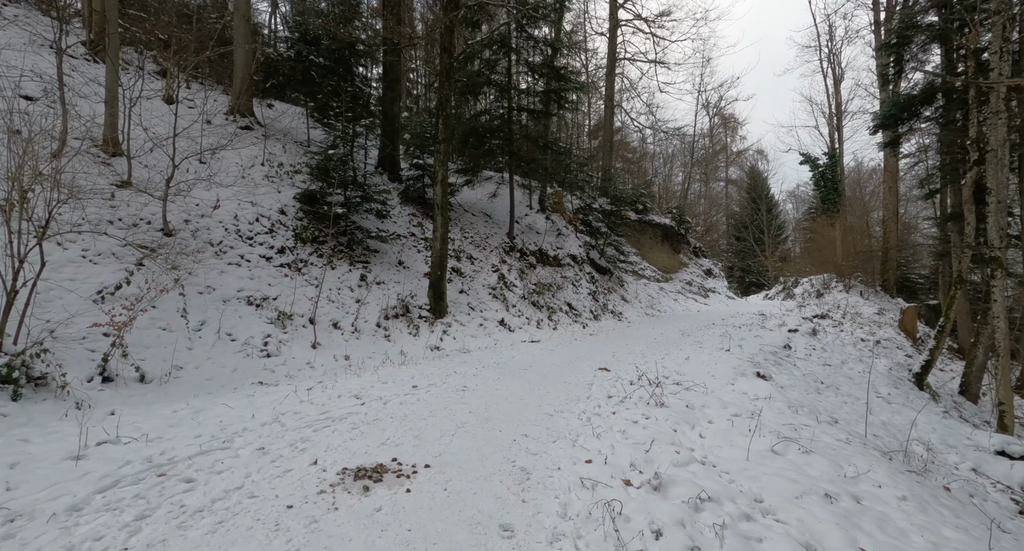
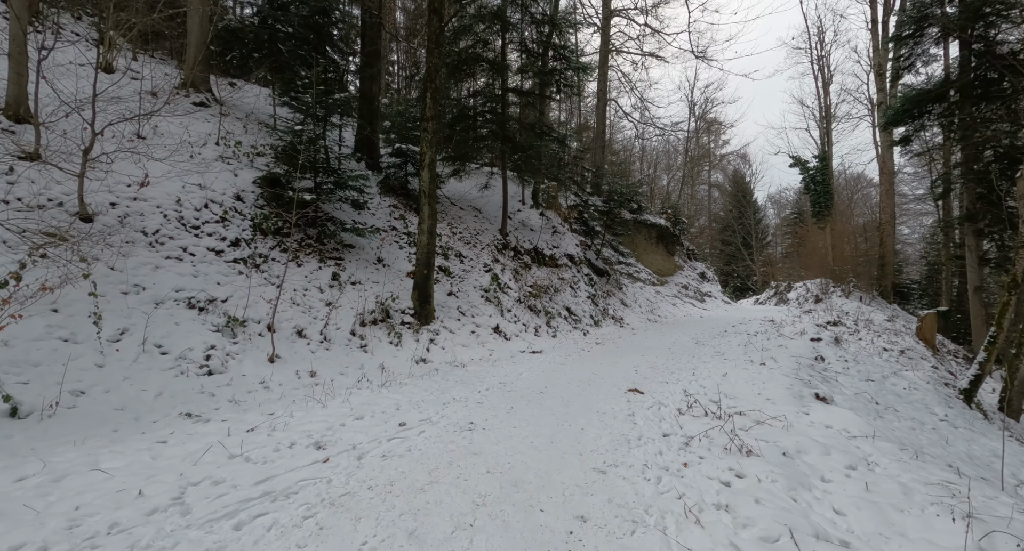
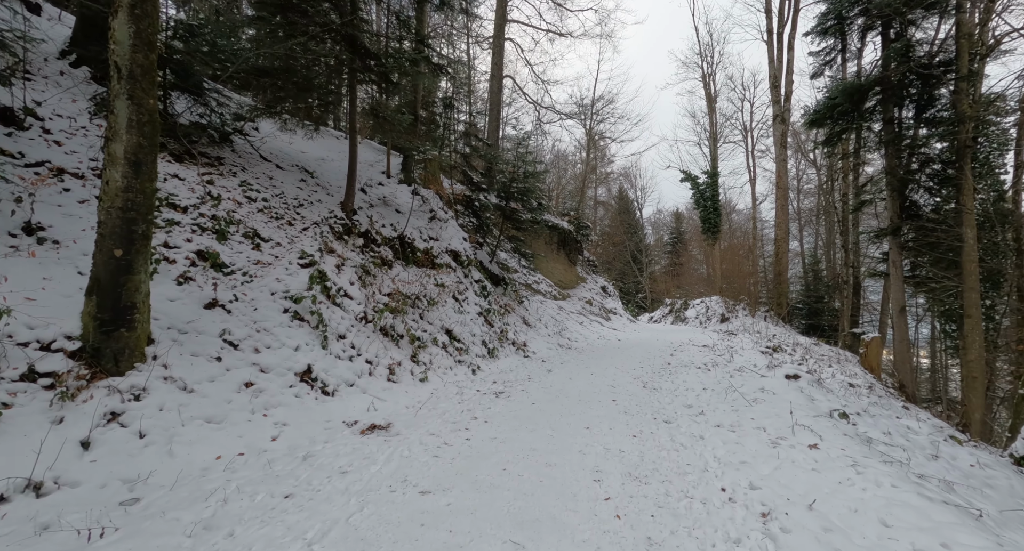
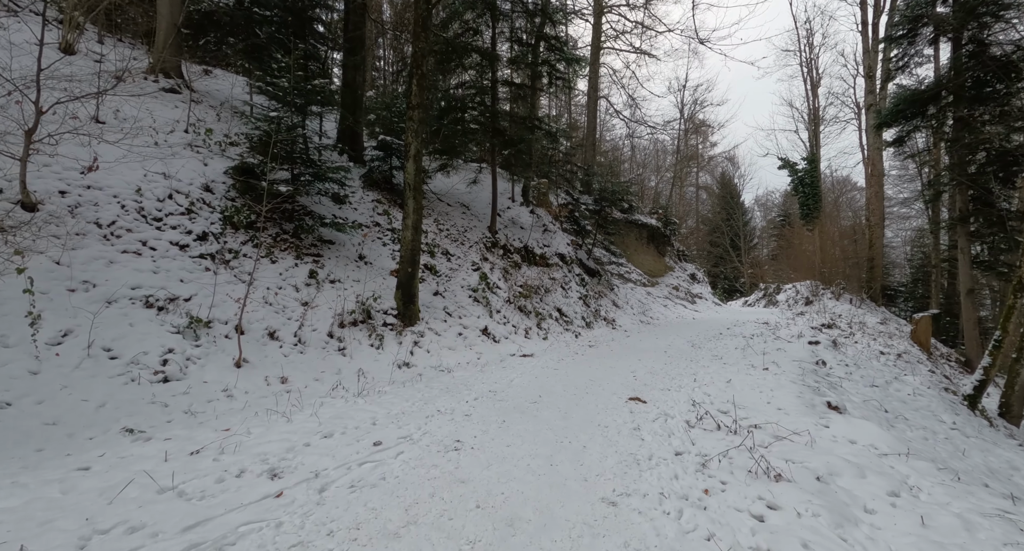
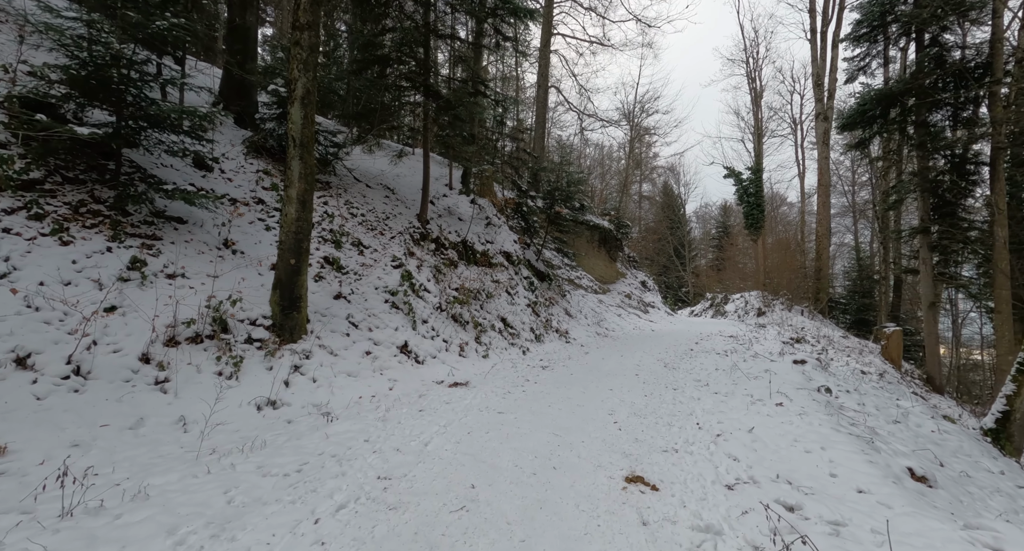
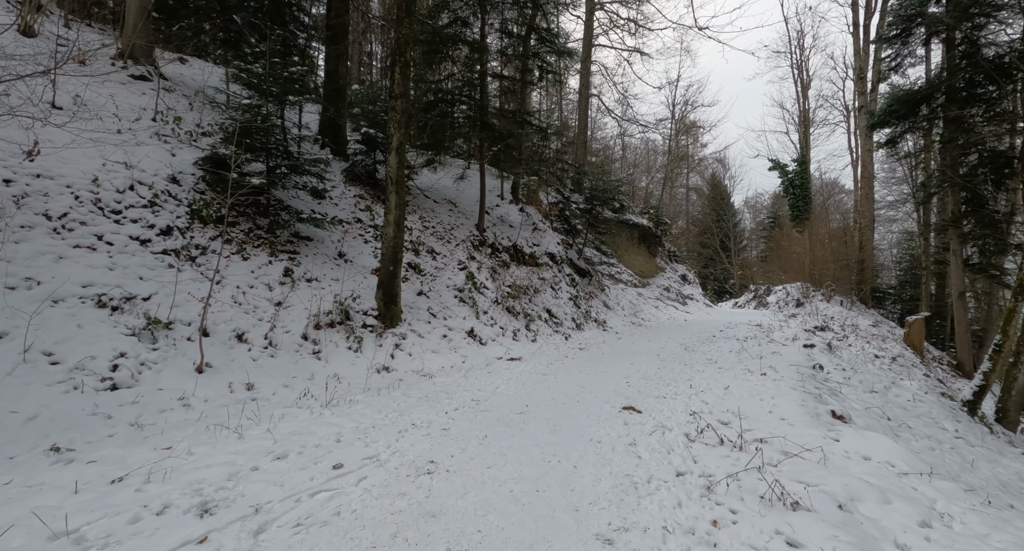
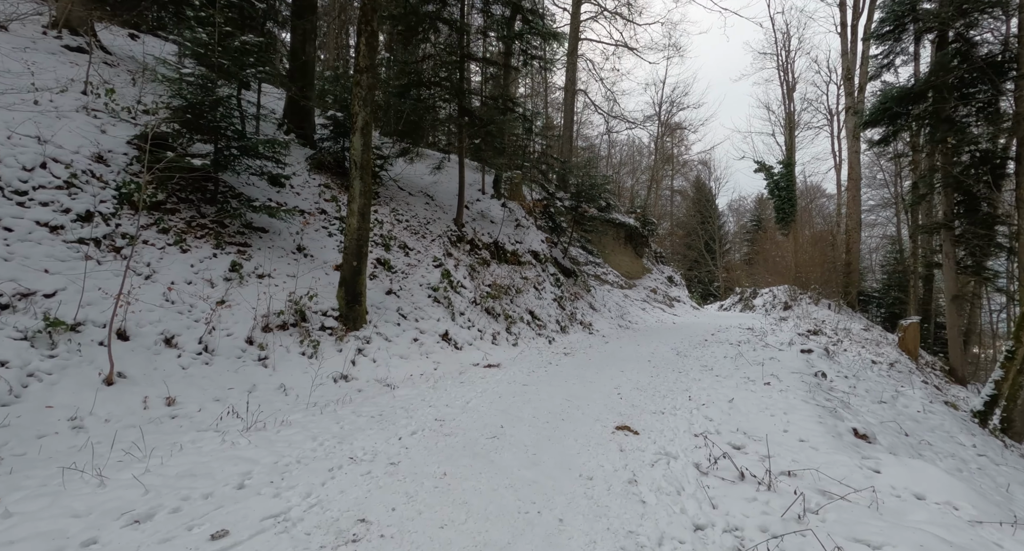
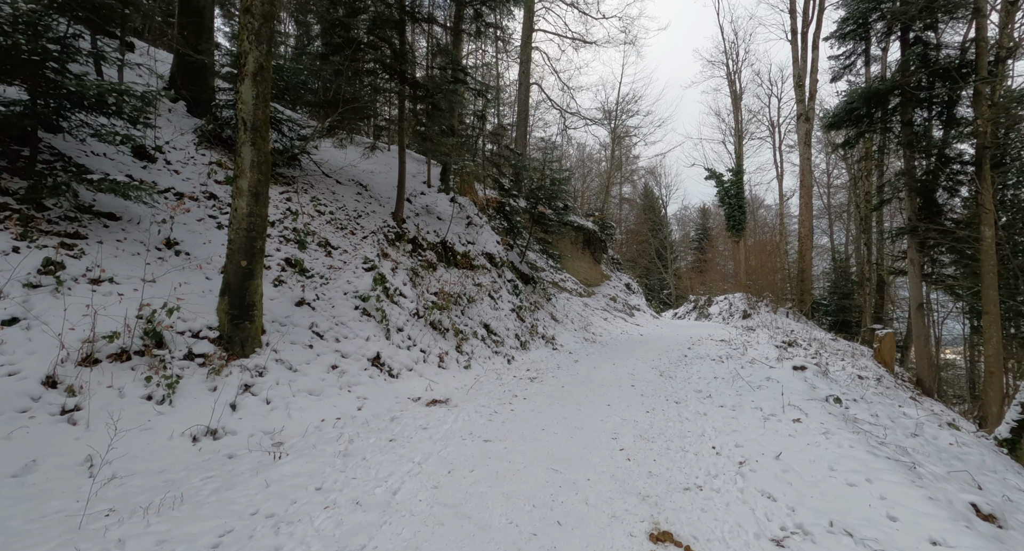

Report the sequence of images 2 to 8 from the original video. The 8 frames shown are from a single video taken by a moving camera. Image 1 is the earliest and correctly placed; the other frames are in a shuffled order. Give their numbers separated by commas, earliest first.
2, 4, 6, 7, 5, 8, 3
